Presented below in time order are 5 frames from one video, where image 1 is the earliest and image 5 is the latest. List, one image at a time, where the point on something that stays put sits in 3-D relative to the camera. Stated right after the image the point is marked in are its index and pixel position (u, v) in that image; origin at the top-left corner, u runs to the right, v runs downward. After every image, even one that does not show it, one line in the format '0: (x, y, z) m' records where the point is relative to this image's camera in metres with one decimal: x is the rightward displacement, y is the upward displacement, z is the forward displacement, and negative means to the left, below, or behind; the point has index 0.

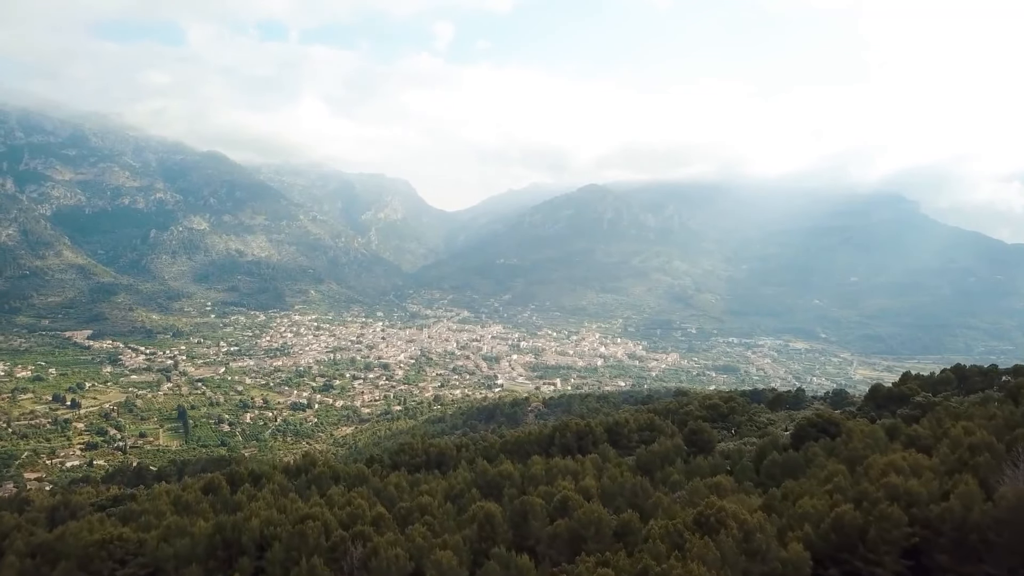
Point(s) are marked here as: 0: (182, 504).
0: (-10.6, -6.8, +19.3) m
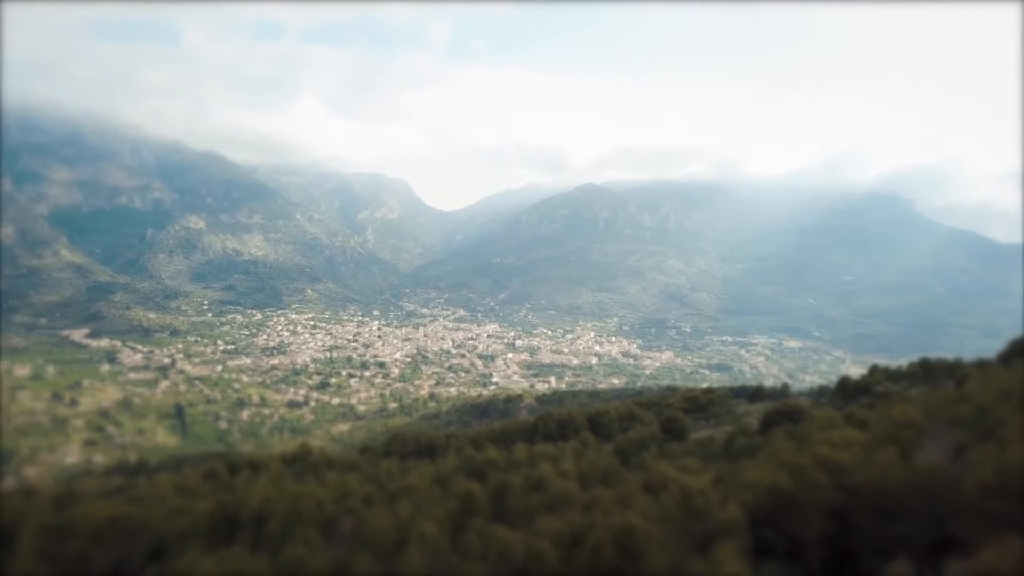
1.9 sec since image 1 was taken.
0: (-11.1, -6.7, +20.1) m
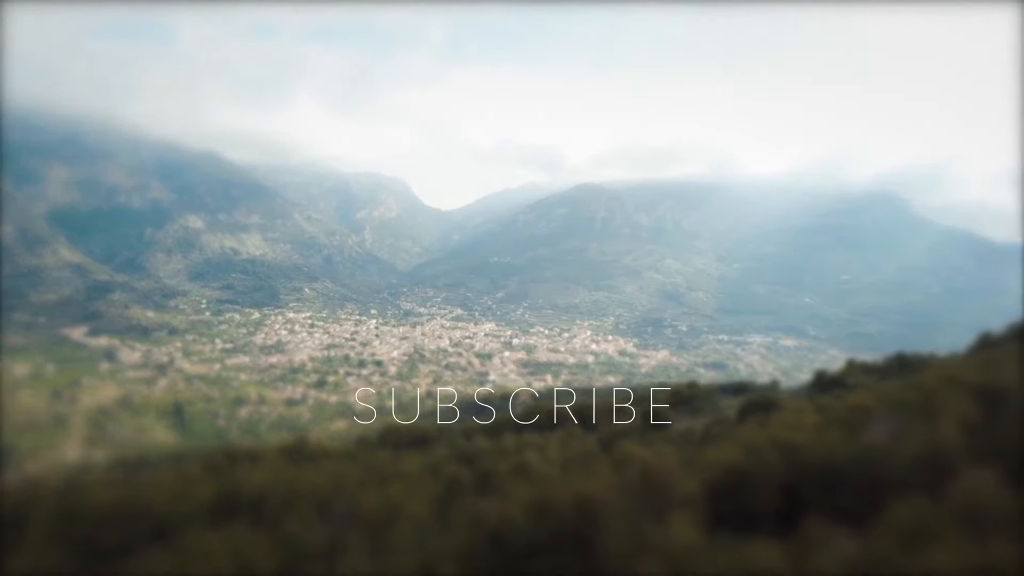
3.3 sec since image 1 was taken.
0: (-11.5, -6.6, +20.9) m
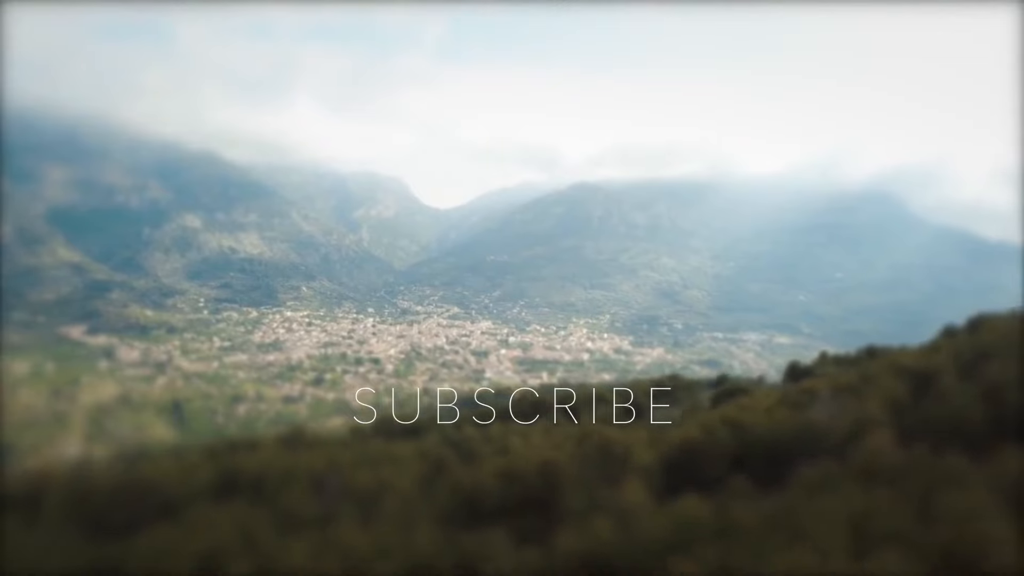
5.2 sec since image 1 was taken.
0: (-12.0, -6.4, +21.8) m
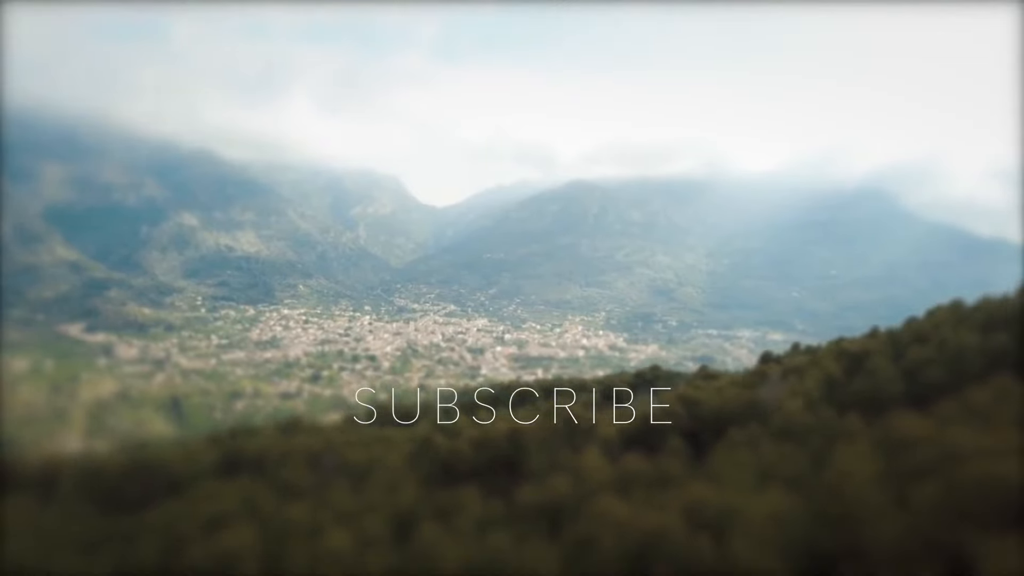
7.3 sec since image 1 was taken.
0: (-12.5, -6.3, +22.8) m
